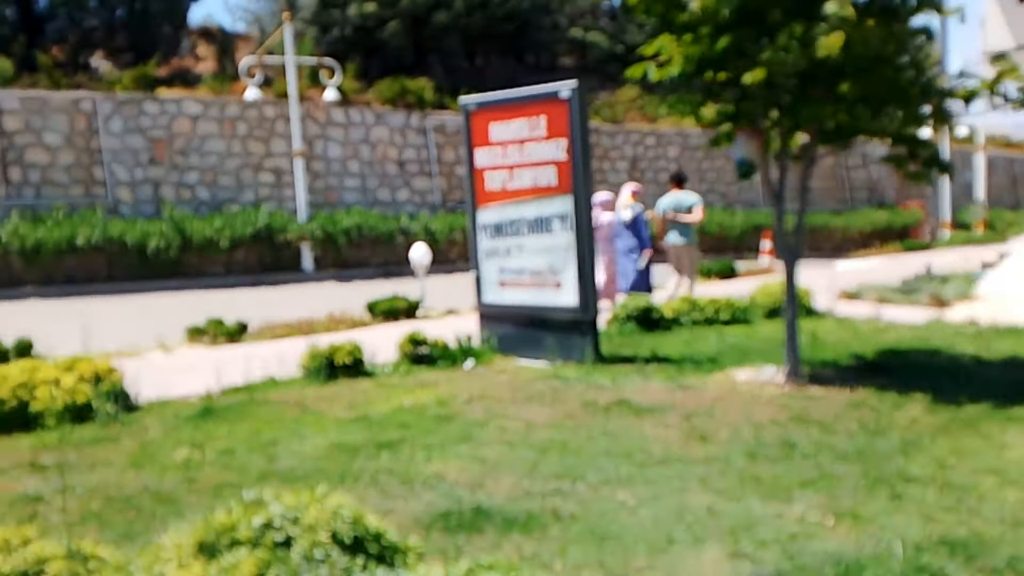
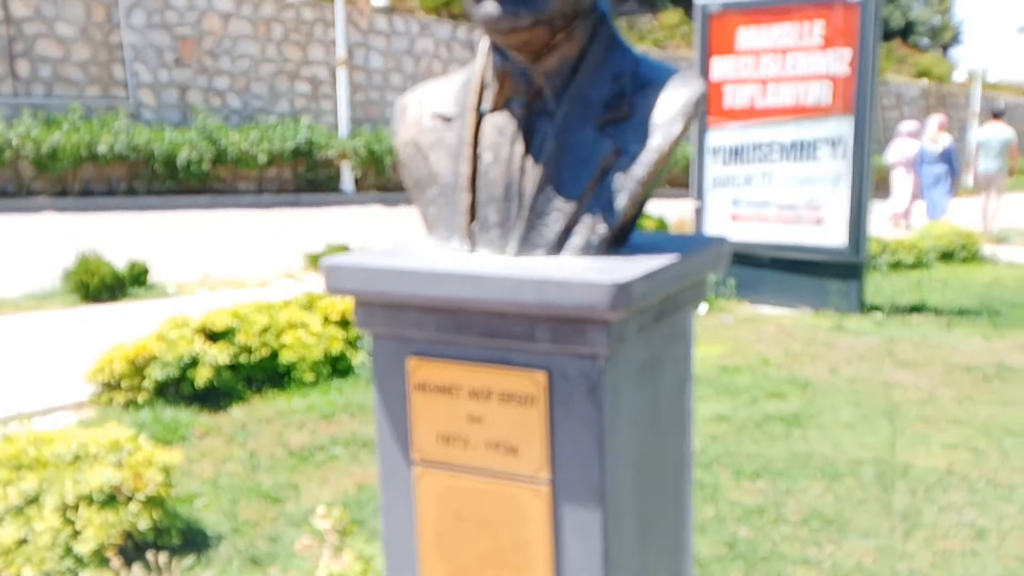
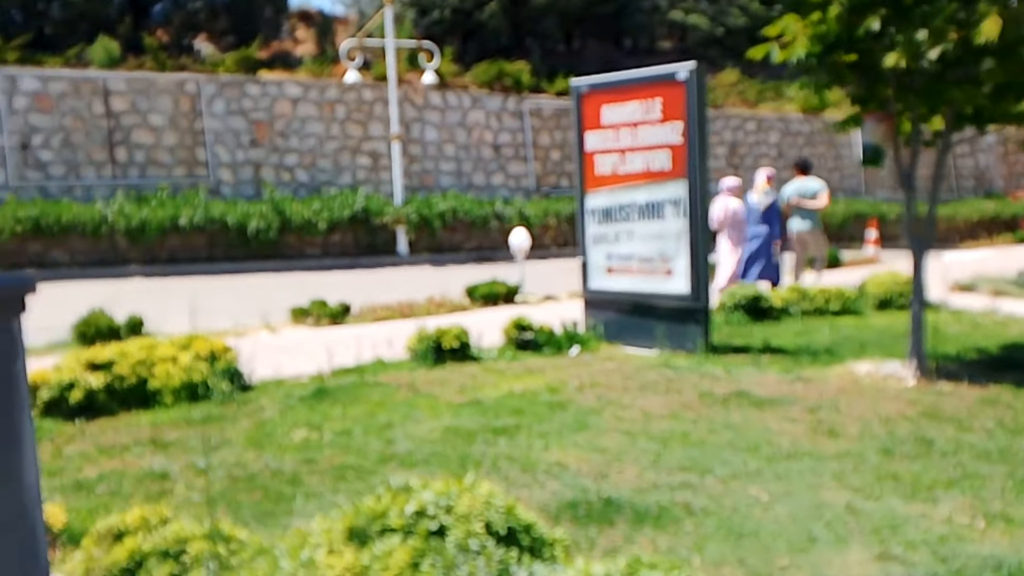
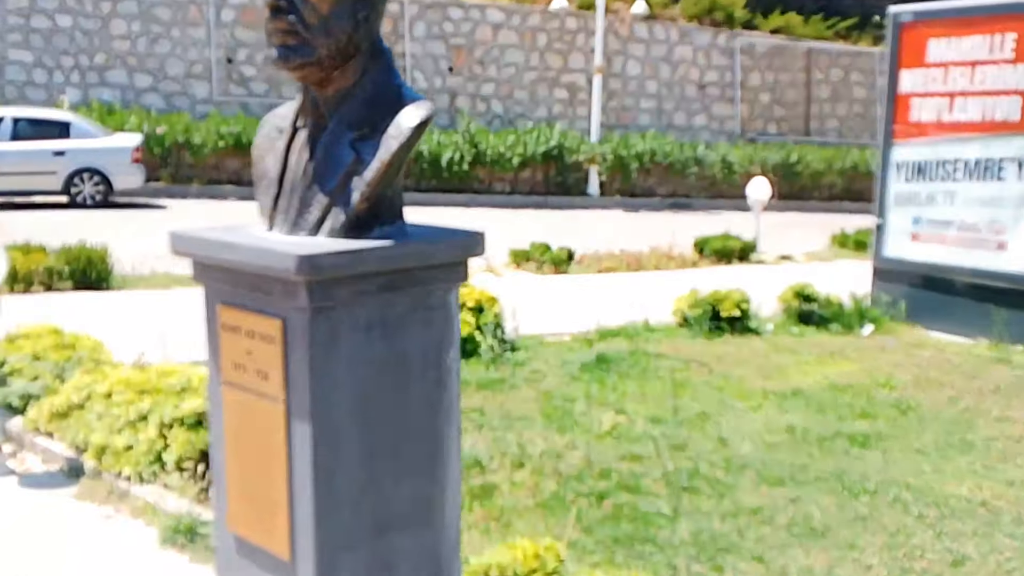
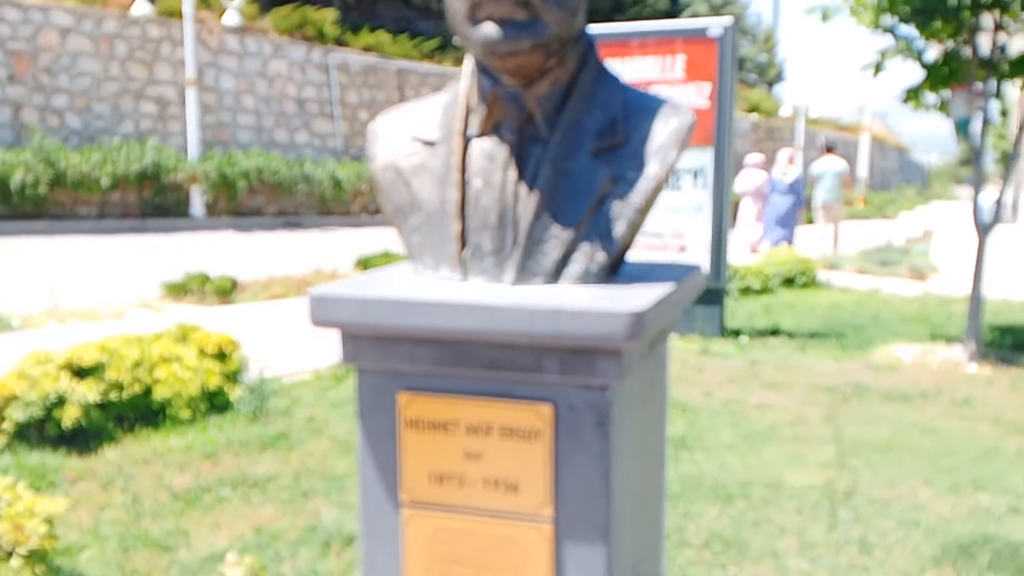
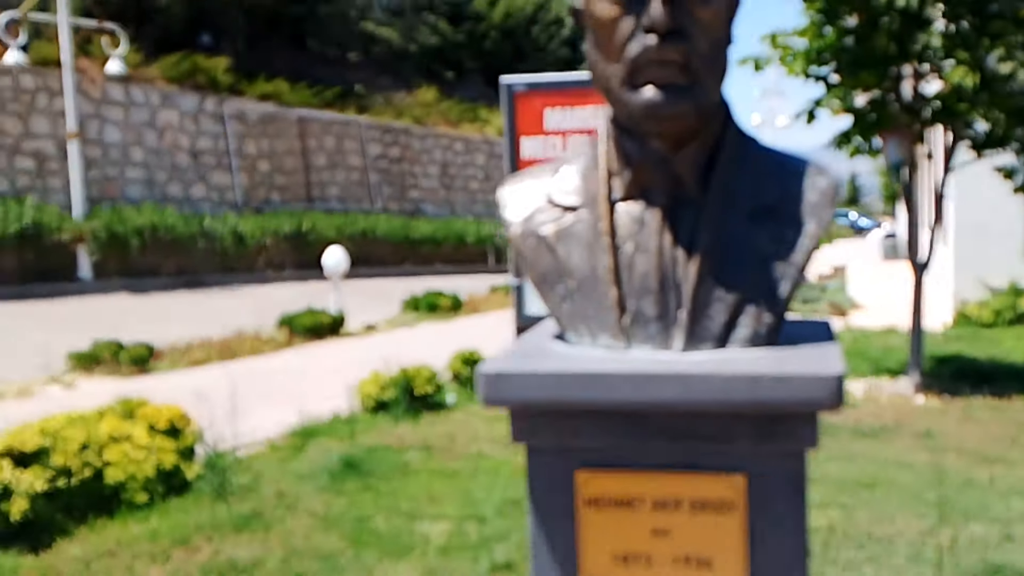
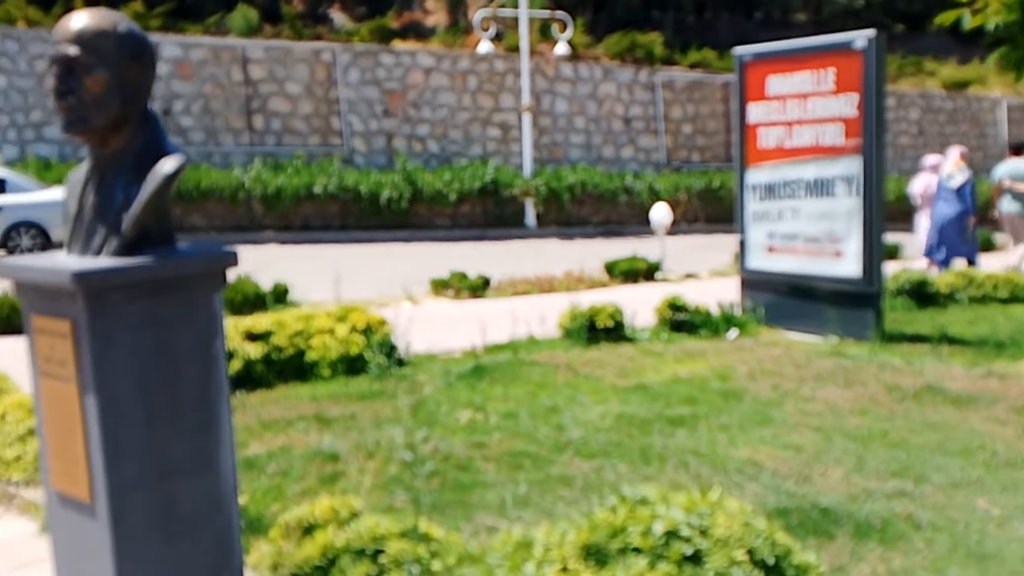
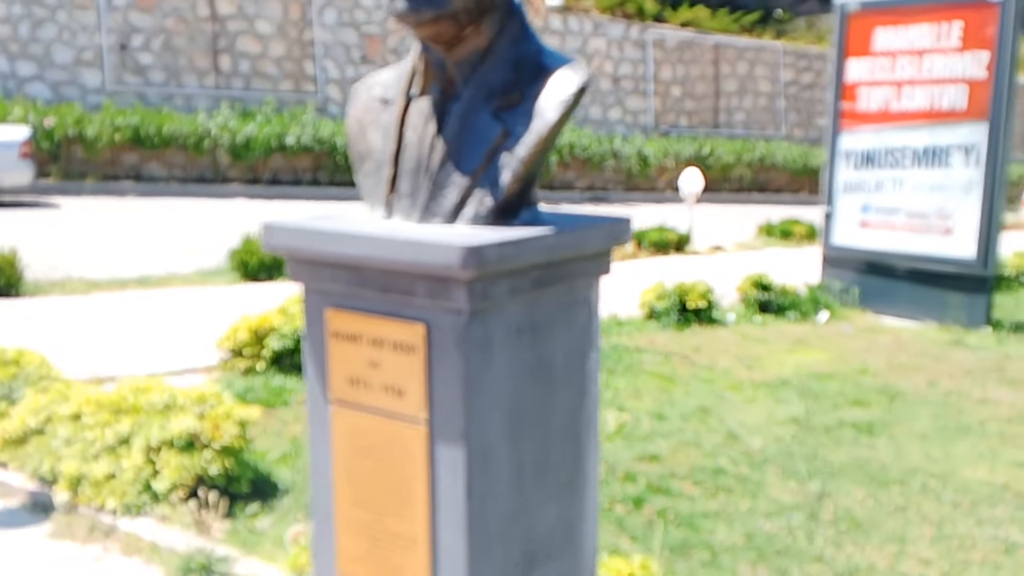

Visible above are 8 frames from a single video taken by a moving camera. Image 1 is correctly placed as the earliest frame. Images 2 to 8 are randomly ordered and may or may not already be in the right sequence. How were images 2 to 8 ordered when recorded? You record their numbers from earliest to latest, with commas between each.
3, 7, 4, 8, 2, 5, 6
